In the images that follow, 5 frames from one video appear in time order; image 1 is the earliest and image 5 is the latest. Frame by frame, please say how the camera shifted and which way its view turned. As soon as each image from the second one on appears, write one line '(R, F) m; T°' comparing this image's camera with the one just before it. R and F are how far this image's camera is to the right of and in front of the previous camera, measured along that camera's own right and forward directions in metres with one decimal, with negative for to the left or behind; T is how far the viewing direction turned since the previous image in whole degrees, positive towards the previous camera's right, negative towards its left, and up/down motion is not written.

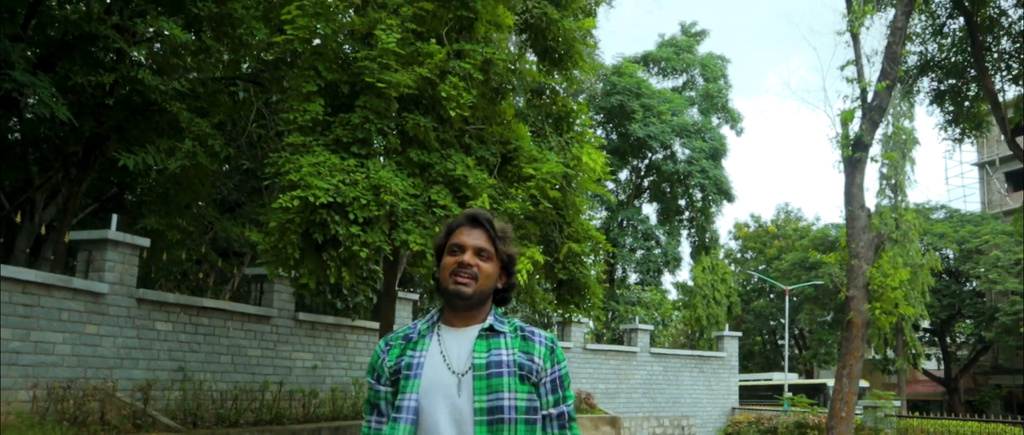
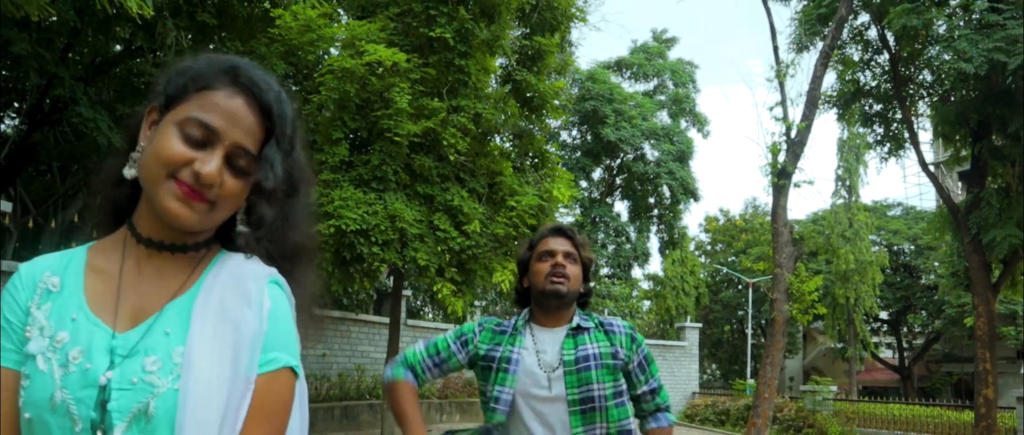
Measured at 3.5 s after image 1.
(-0.1, -1.8) m; +1°
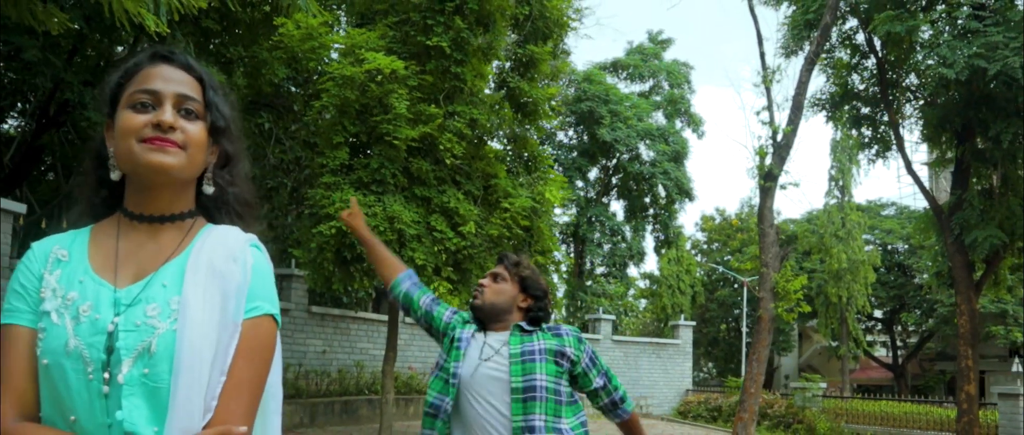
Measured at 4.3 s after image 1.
(0.0, -0.4) m; 0°
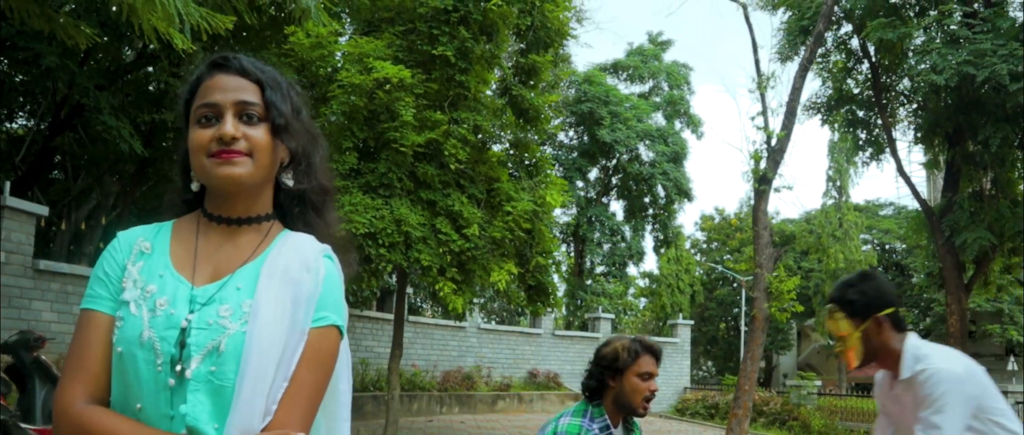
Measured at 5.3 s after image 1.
(0.0, -0.3) m; 0°
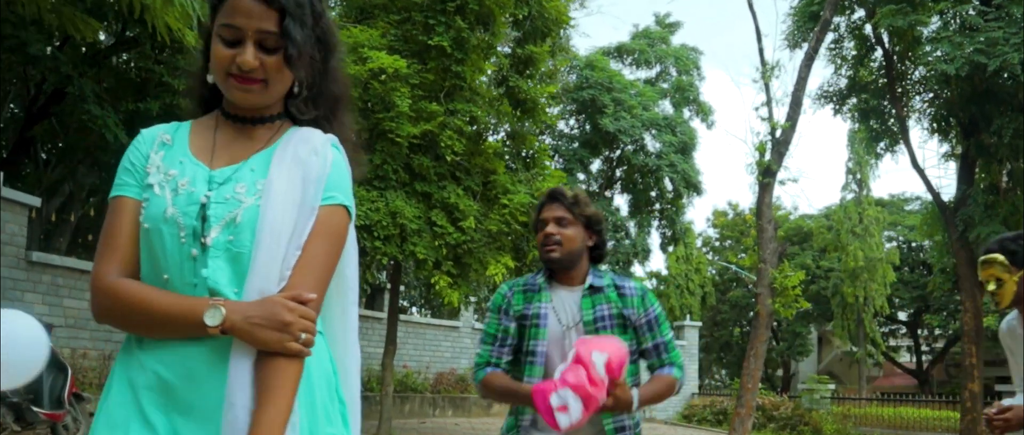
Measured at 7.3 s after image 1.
(+0.2, +0.1) m; -1°
